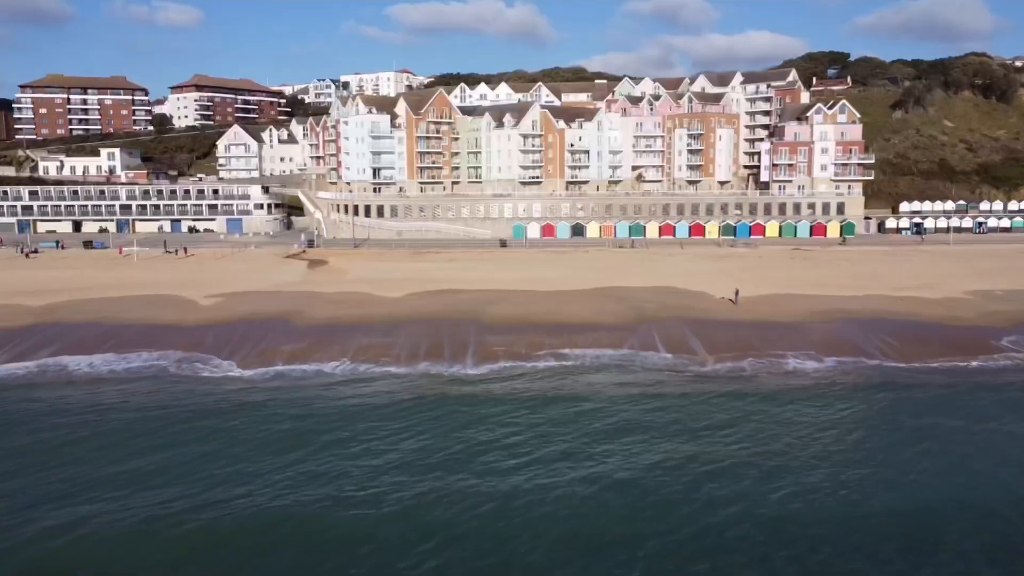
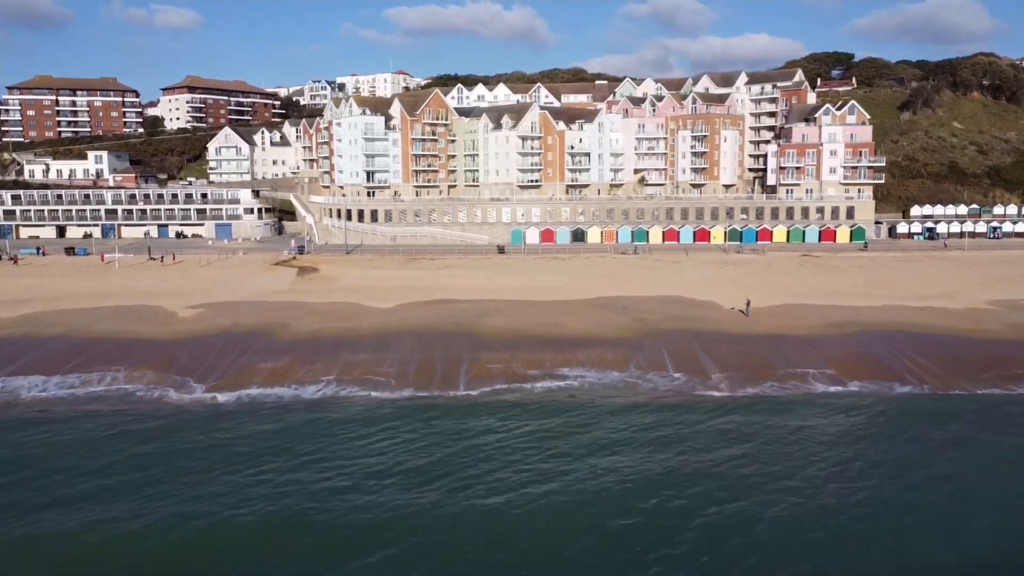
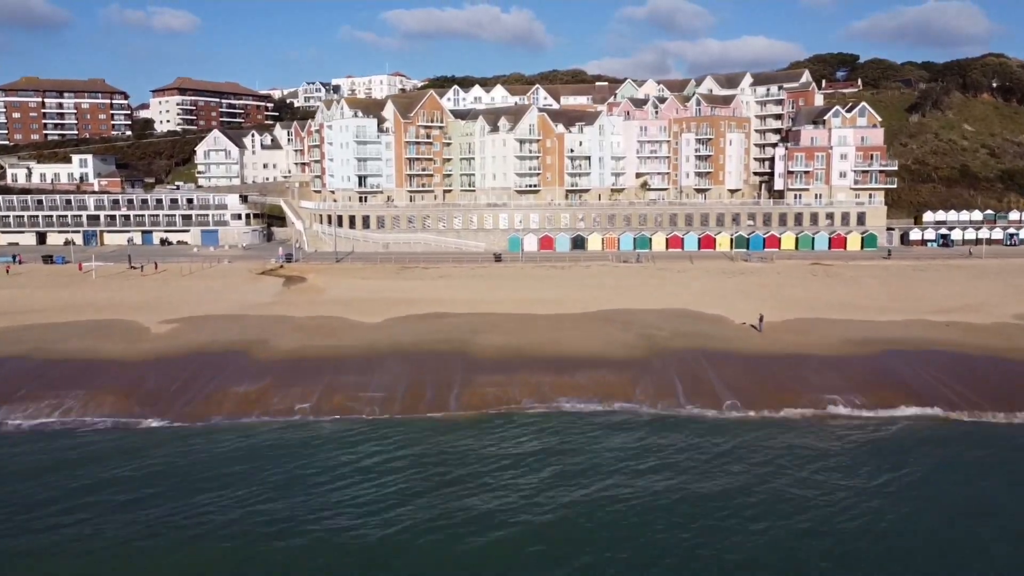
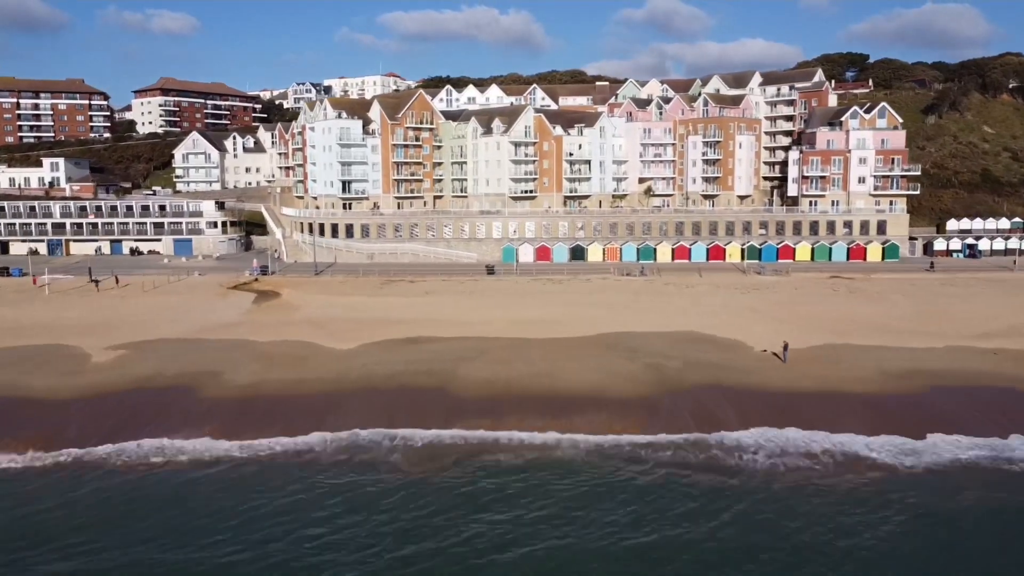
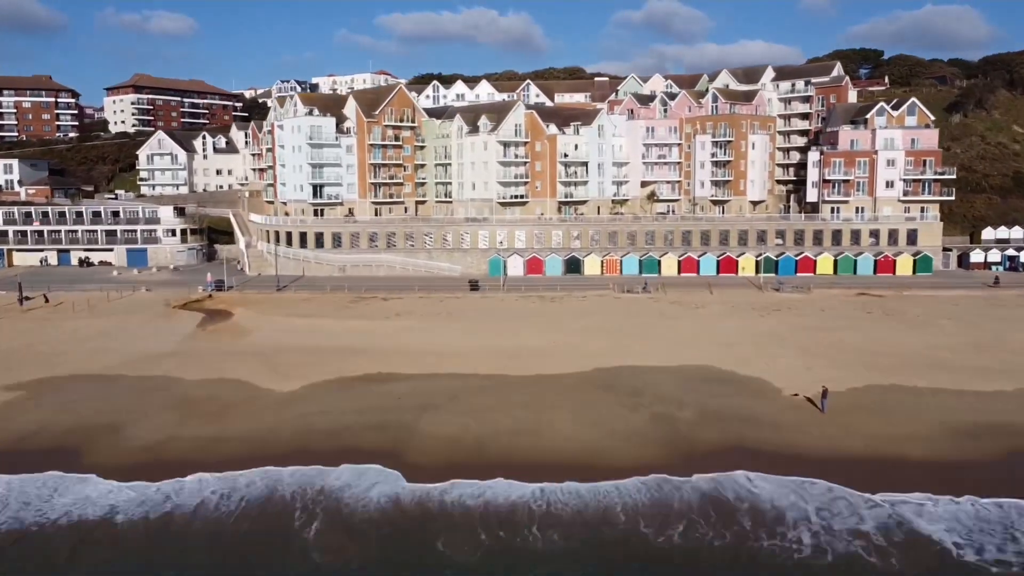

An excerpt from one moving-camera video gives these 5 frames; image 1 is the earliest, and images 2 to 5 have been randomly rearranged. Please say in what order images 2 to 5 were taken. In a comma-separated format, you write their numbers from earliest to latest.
2, 3, 4, 5
